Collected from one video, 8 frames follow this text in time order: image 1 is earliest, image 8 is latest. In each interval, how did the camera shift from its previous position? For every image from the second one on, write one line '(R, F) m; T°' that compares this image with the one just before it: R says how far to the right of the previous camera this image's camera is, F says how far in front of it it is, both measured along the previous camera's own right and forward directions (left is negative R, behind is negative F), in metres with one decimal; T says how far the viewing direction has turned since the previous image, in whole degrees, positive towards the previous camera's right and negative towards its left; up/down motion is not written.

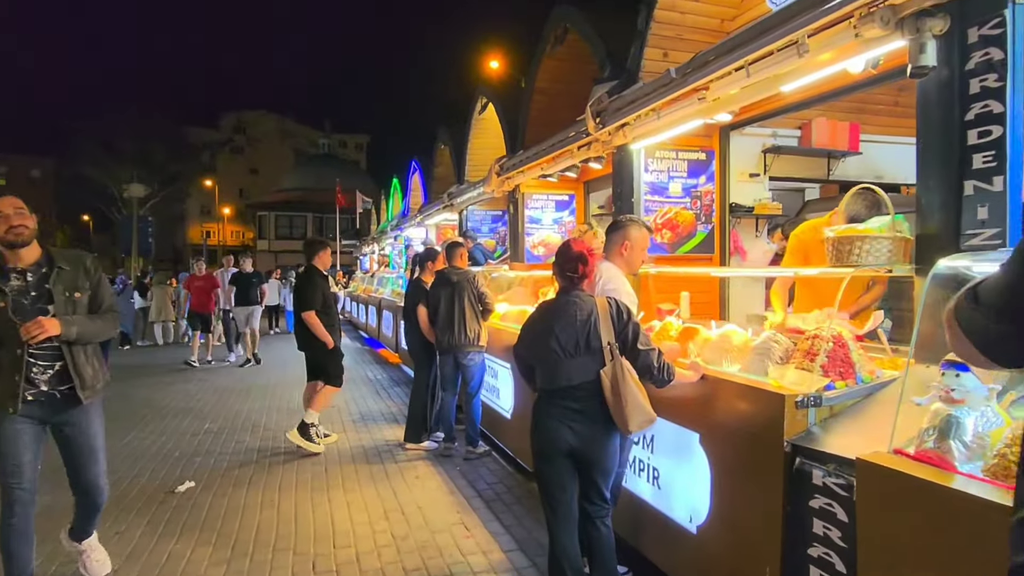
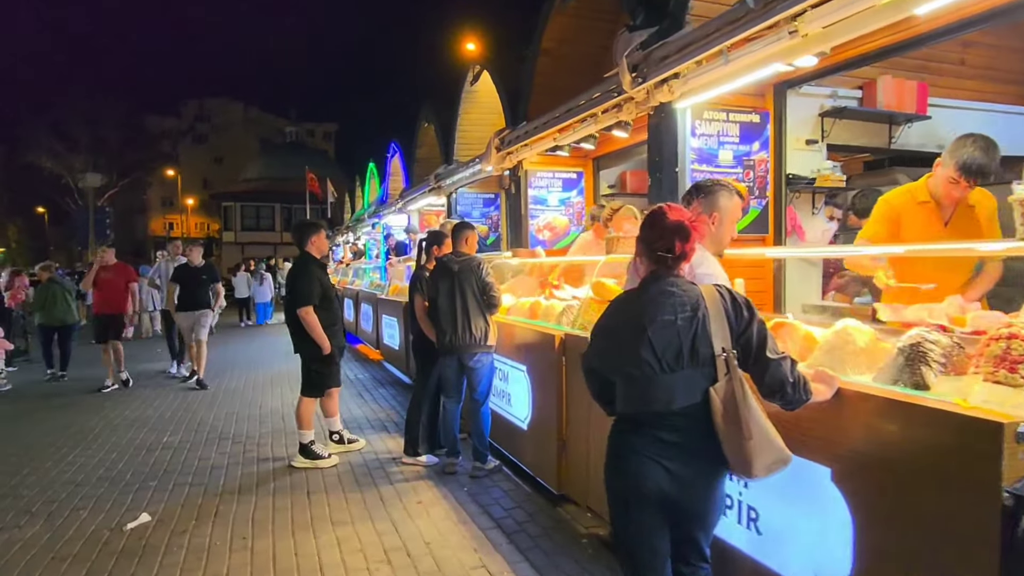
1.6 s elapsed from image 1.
(-0.3, +0.8) m; +3°
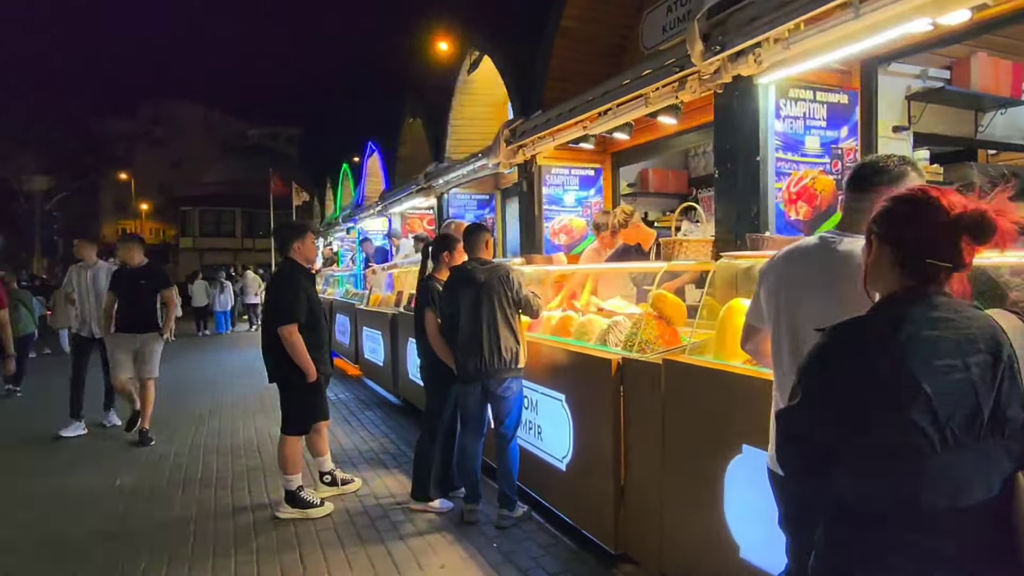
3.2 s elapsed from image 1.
(-0.4, +0.8) m; +3°
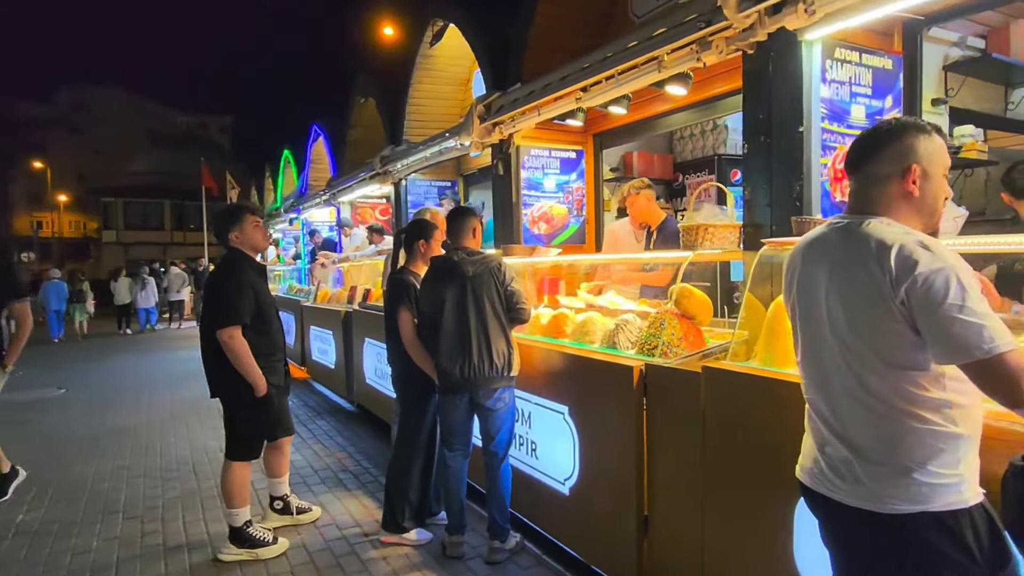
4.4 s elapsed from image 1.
(-0.3, +0.6) m; +5°
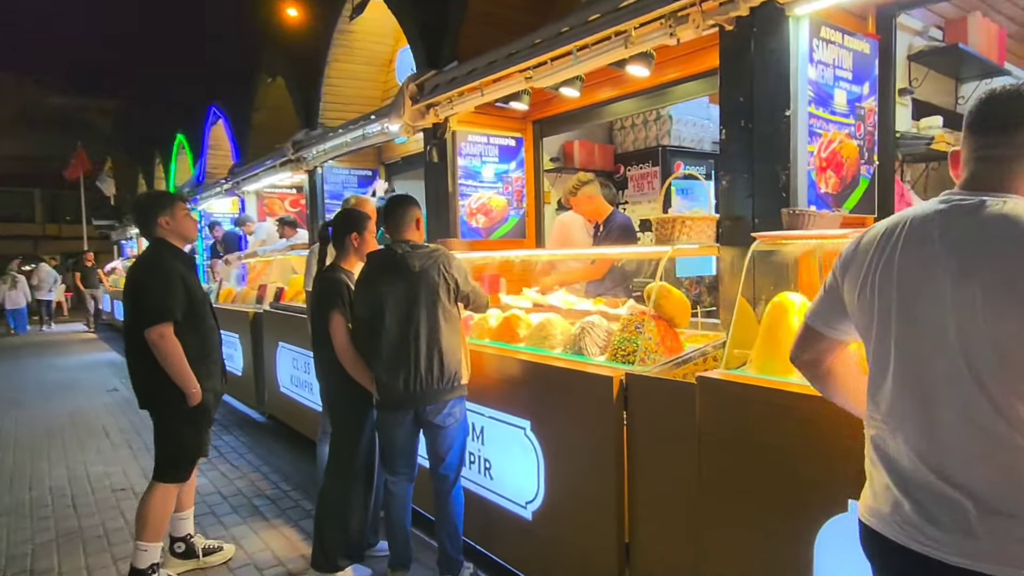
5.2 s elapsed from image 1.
(-0.2, +0.4) m; +8°
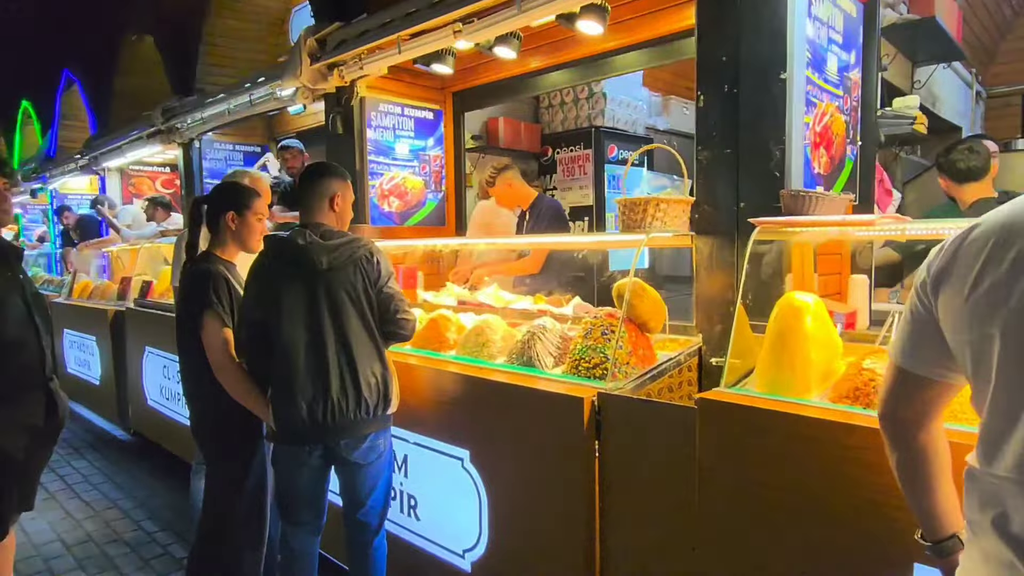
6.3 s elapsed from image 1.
(-0.1, +0.6) m; +9°
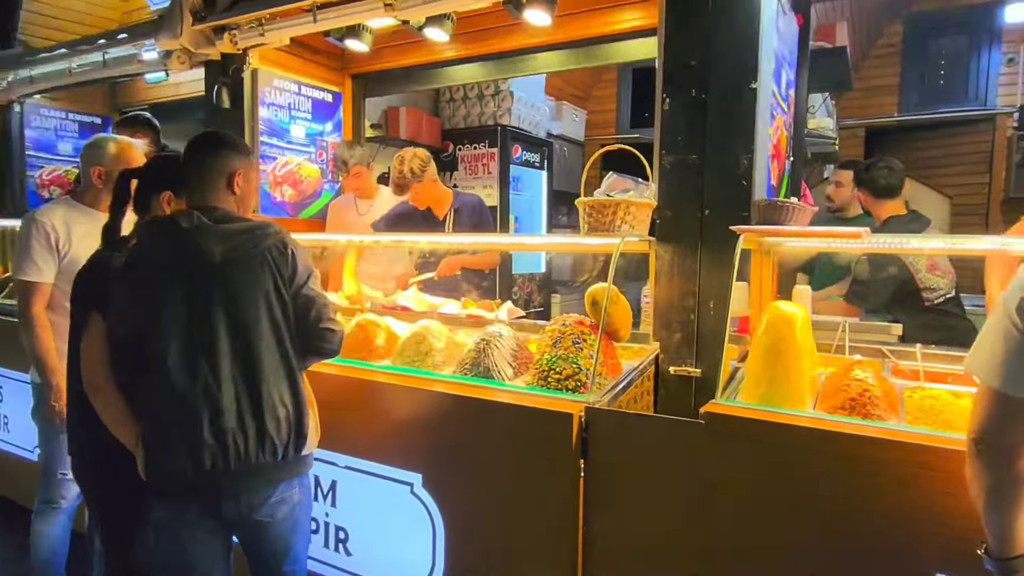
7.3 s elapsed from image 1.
(-0.4, +0.3) m; +14°
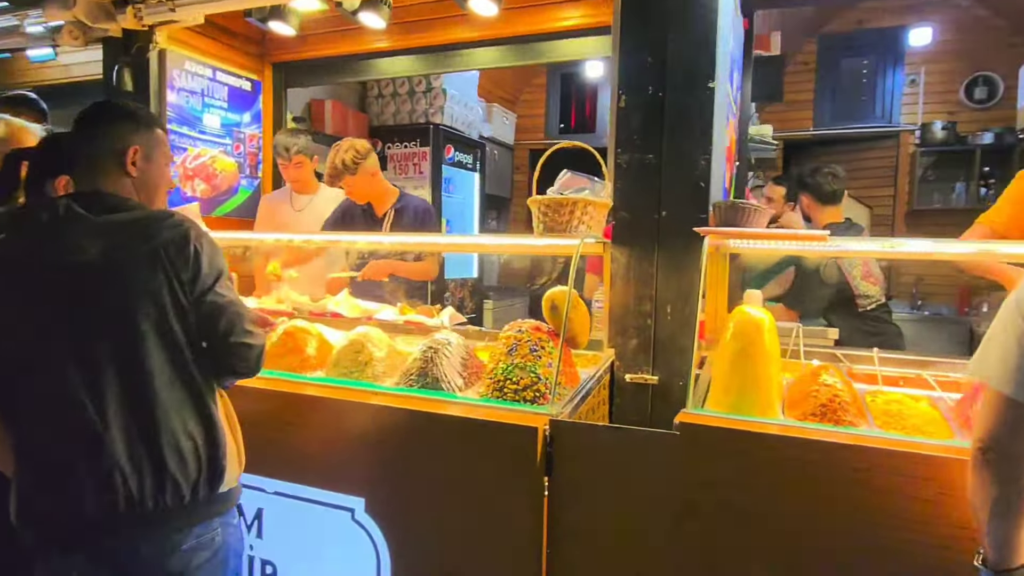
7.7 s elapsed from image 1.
(-0.1, +0.2) m; +8°
